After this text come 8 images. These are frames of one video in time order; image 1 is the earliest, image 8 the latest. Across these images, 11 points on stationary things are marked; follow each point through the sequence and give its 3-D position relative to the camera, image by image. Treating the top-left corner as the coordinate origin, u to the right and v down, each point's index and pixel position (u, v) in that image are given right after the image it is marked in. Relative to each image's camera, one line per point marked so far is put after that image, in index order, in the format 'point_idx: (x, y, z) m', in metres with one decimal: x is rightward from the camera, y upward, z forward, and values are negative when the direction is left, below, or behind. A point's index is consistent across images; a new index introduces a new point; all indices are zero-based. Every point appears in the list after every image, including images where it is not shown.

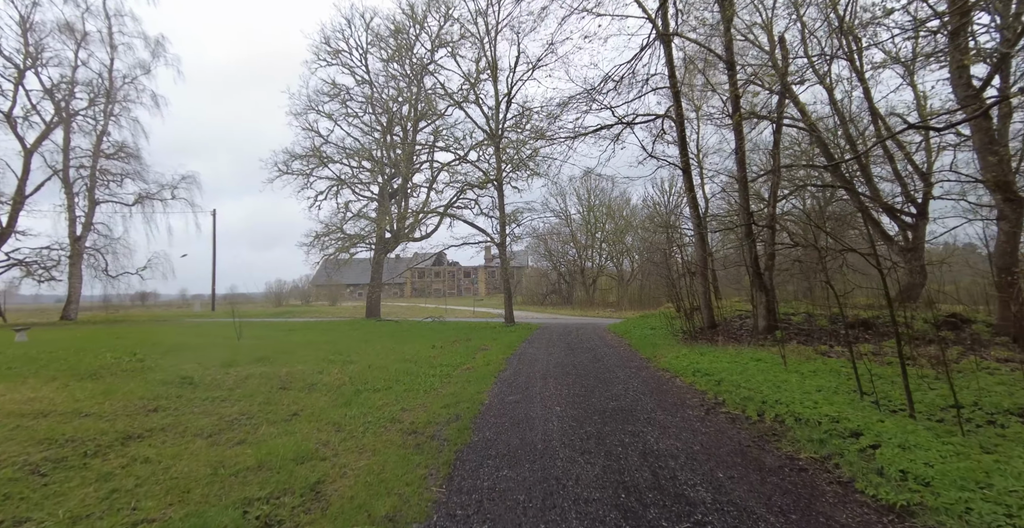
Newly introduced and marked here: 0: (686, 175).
0: (+4.9, +2.6, +12.5) m
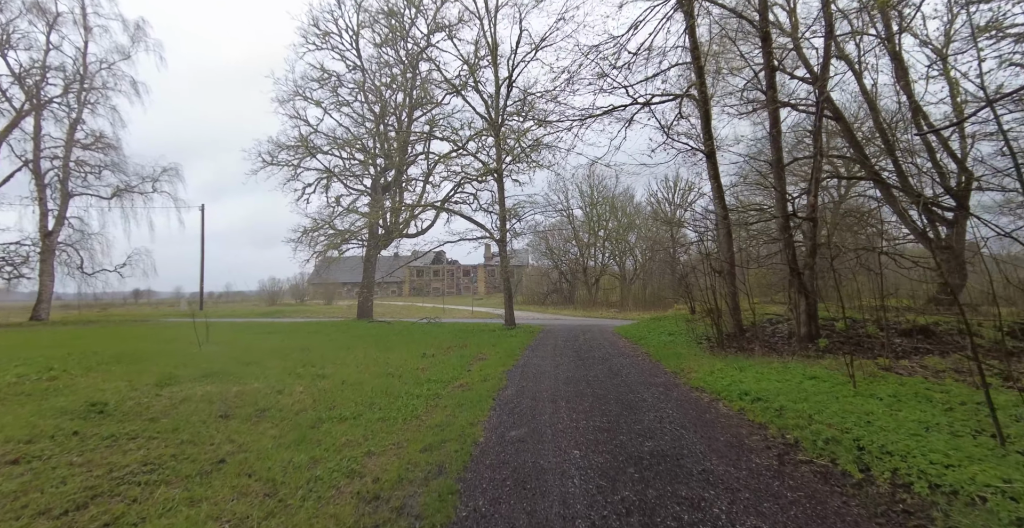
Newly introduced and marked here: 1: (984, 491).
0: (+5.0, +2.6, +11.1) m
1: (+2.9, -1.4, +2.7) m
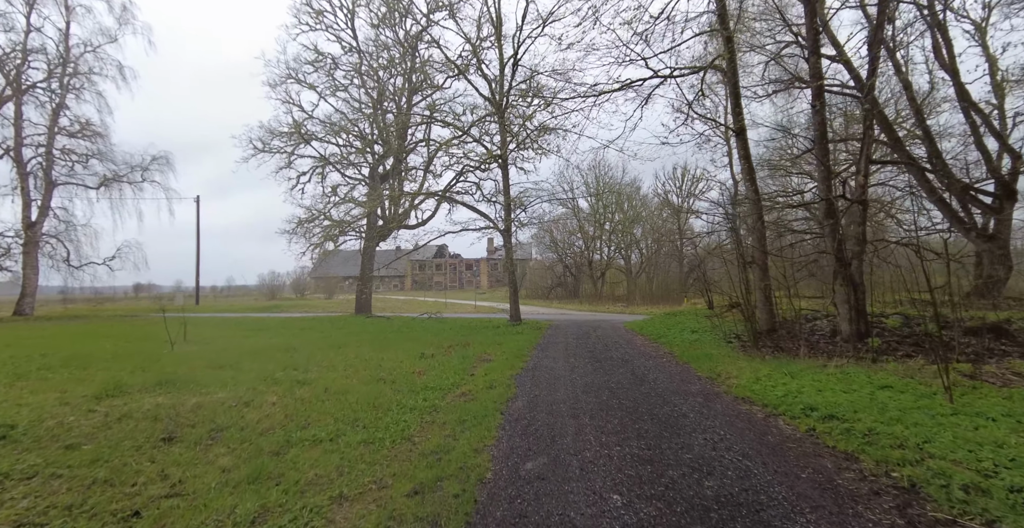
0: (+5.1, +2.8, +10.0) m
1: (+3.1, -1.3, +1.7) m
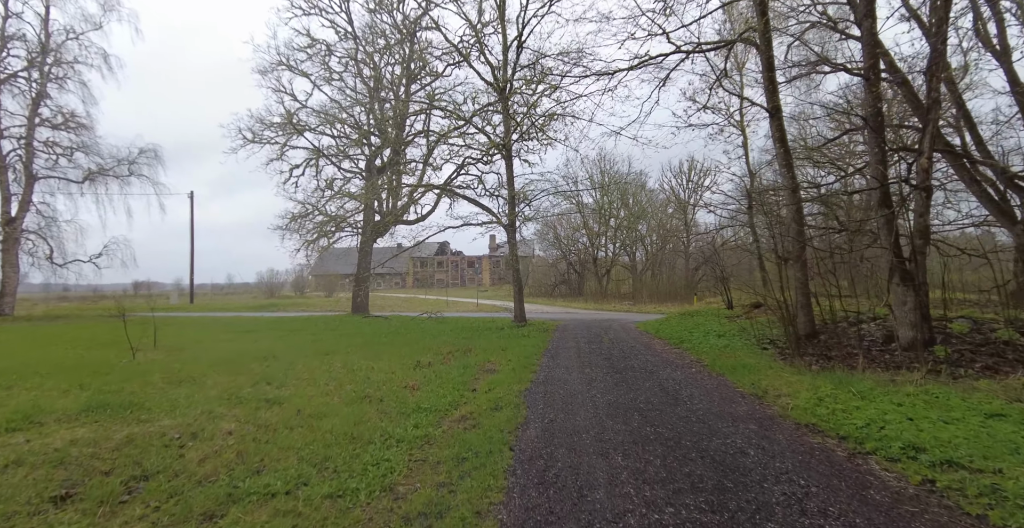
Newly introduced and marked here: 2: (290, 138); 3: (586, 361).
0: (+5.3, +2.9, +8.9) m
1: (+3.1, -1.3, +0.6) m
2: (-9.8, +5.6, +19.6) m
3: (+1.4, -1.9, +8.5) m
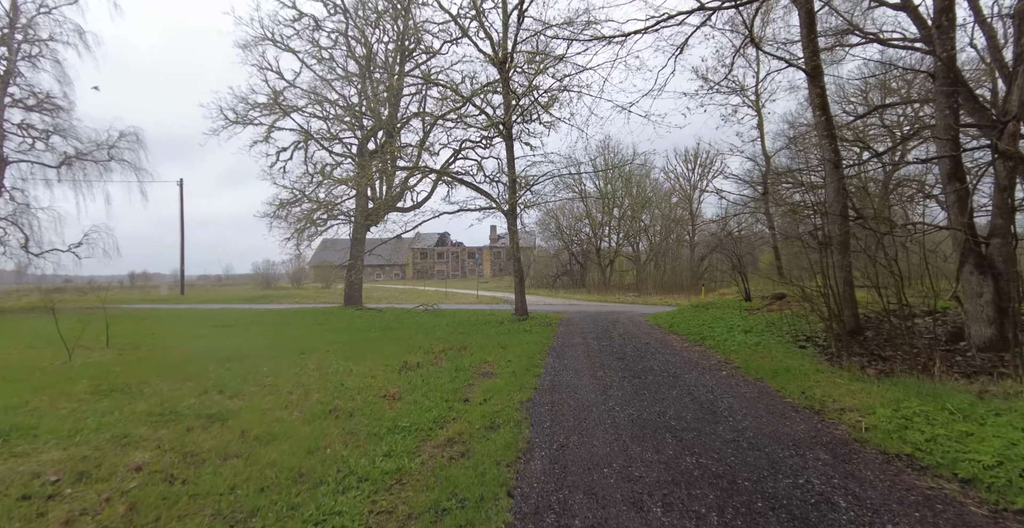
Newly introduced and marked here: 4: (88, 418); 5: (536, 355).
0: (+5.3, +3.1, +7.7) m
1: (+3.1, -1.2, -0.5) m
2: (-9.8, +6.0, +18.4) m
3: (+1.4, -1.6, +7.4) m
4: (-3.9, -1.4, +4.1) m
5: (+0.4, -1.6, +7.9) m
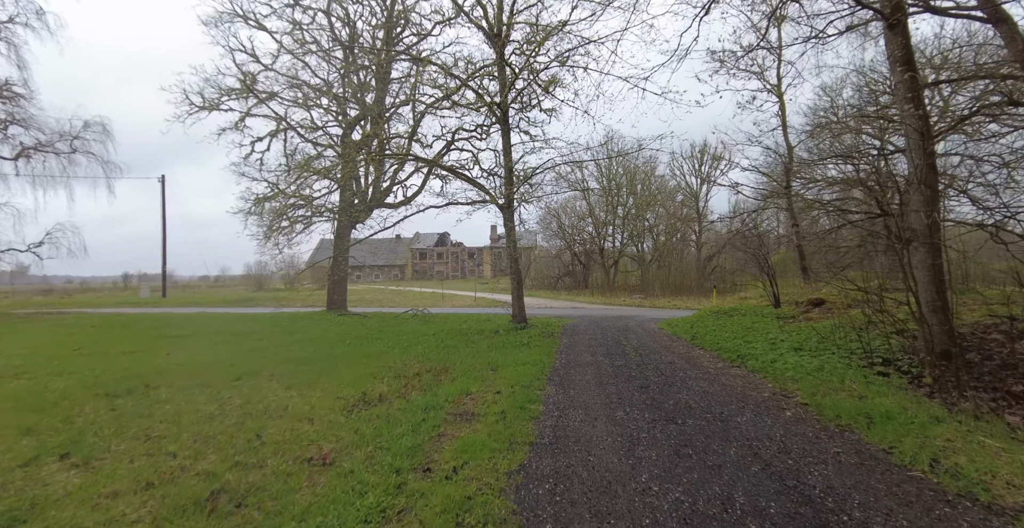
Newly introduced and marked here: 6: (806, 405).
0: (+5.1, +3.1, +5.9) m
1: (+3.0, -1.2, -2.2) m
2: (-9.9, +6.0, +16.7) m
3: (+1.3, -1.7, +5.7) m
4: (-4.1, -1.4, +2.4) m
5: (+0.3, -1.7, +6.2) m
6: (+3.3, -1.6, +5.1) m
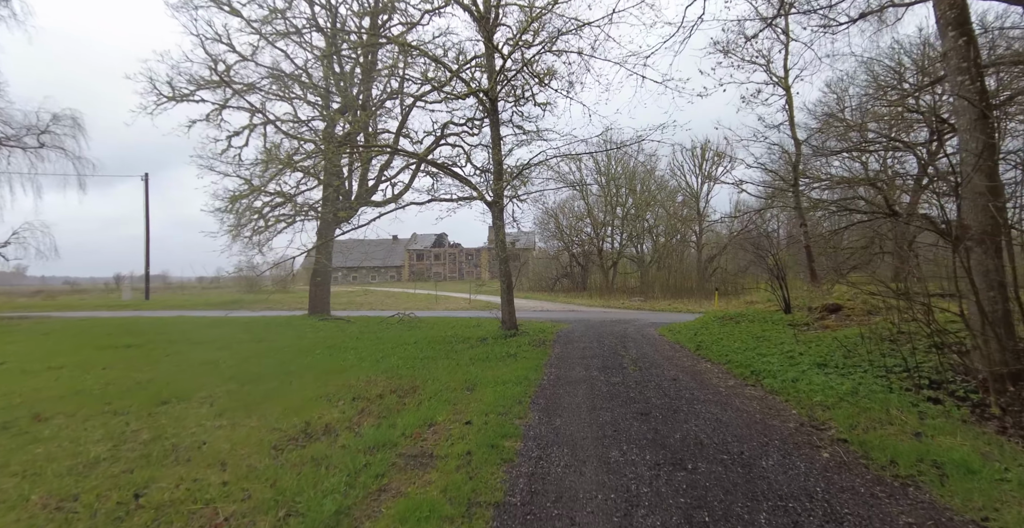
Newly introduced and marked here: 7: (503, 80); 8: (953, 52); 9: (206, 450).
0: (+4.9, +3.1, +5.0) m
1: (+2.7, -1.2, -3.2) m
2: (-10.2, +5.9, +15.7) m
3: (+1.0, -1.7, +4.7) m
4: (-4.3, -1.5, +1.4) m
5: (0.0, -1.7, +5.2) m
6: (+3.1, -1.6, +4.1) m
7: (-0.3, +5.7, +13.3) m
8: (+5.0, +2.4, +5.0) m
9: (-2.8, -1.7, +3.9) m
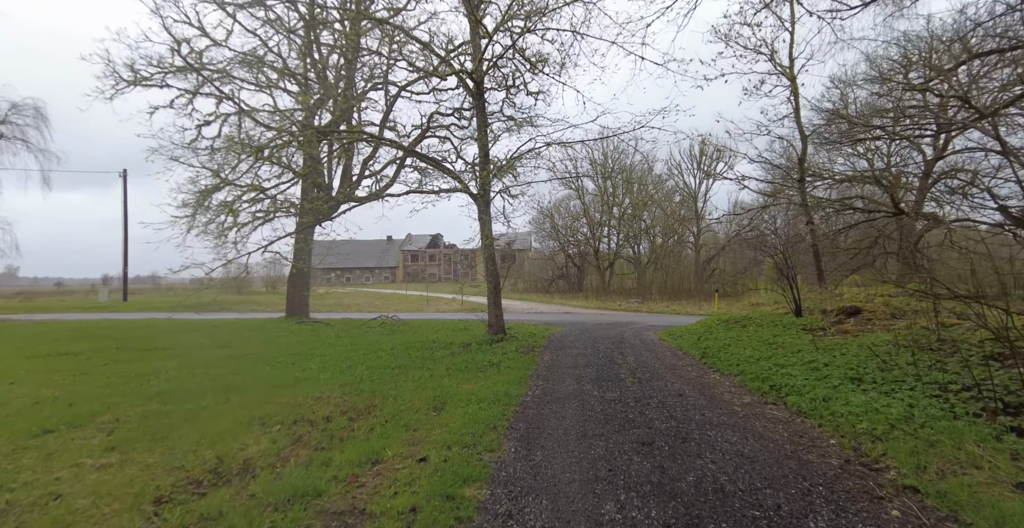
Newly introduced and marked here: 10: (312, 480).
0: (+4.6, +3.2, +4.0) m
1: (+2.5, -1.2, -4.2) m
2: (-10.6, +6.0, +14.6) m
3: (+0.7, -1.6, +3.6) m
4: (-4.6, -1.4, +0.3) m
5: (-0.3, -1.6, +4.1) m
6: (+2.8, -1.6, +3.1) m
7: (-0.6, +5.8, +12.3) m
8: (+4.7, +2.5, +4.1) m
9: (-3.0, -1.6, +2.8) m
10: (-1.5, -1.6, +3.4) m
